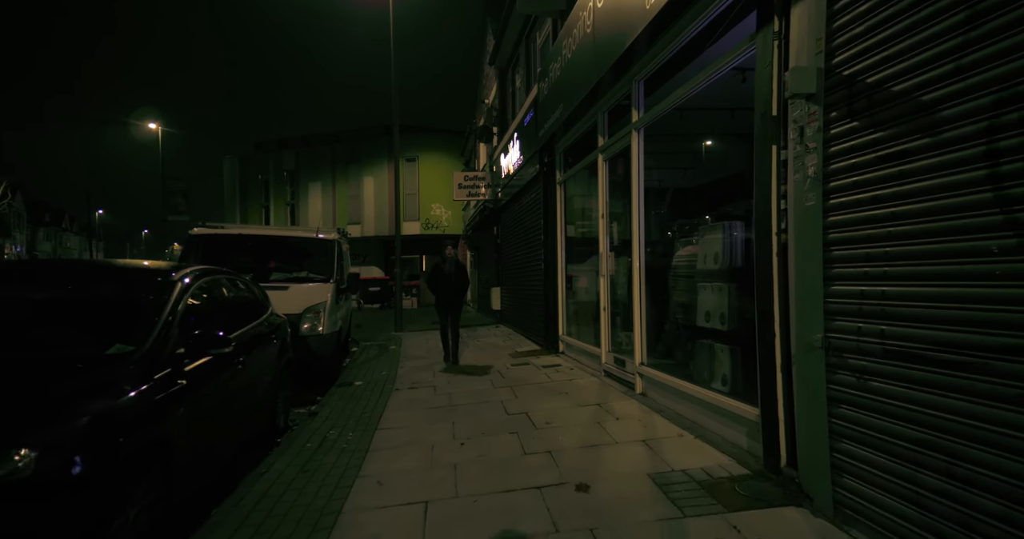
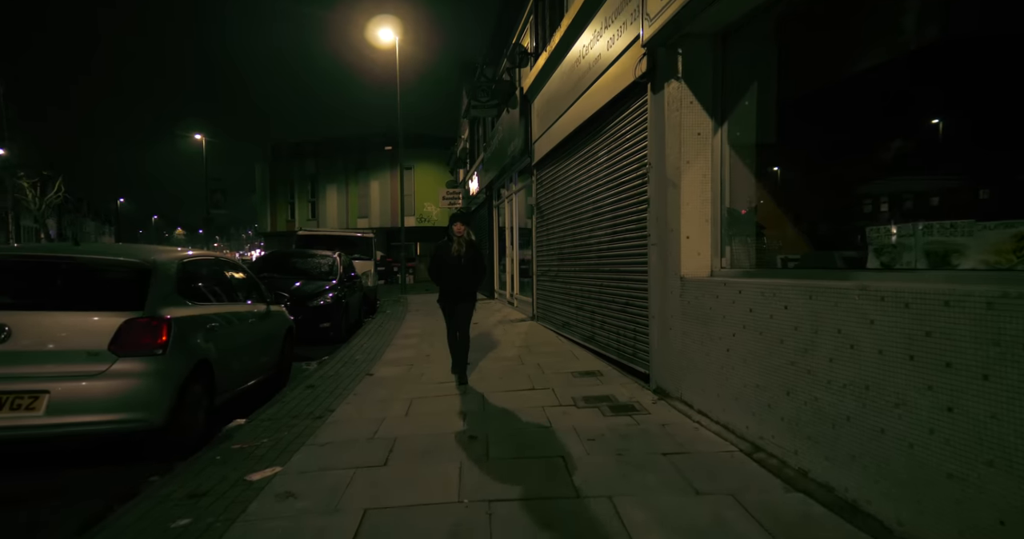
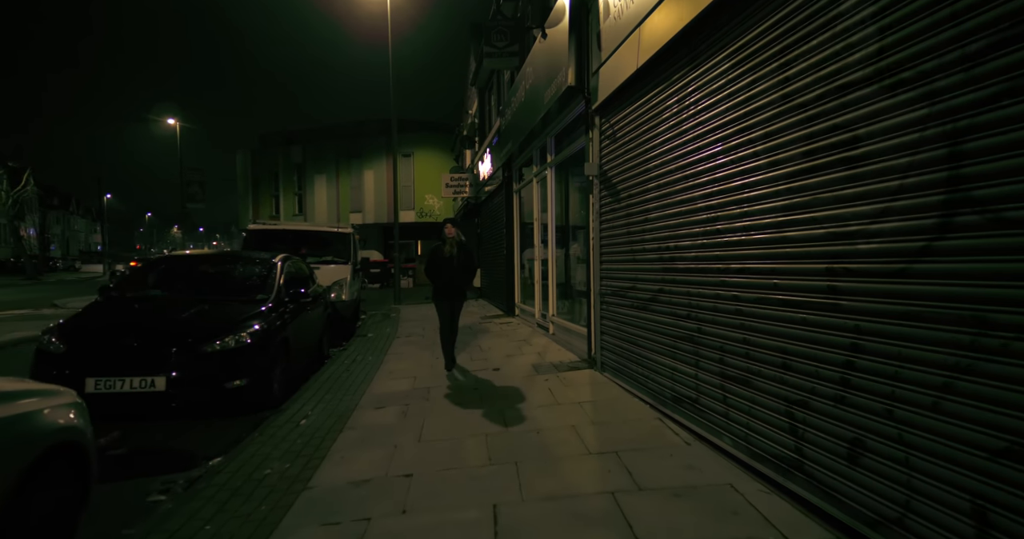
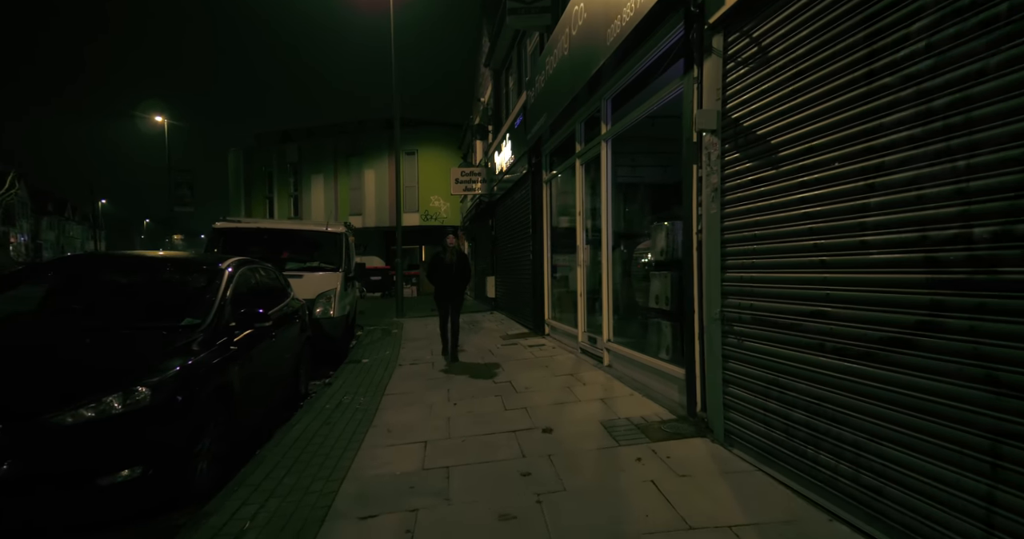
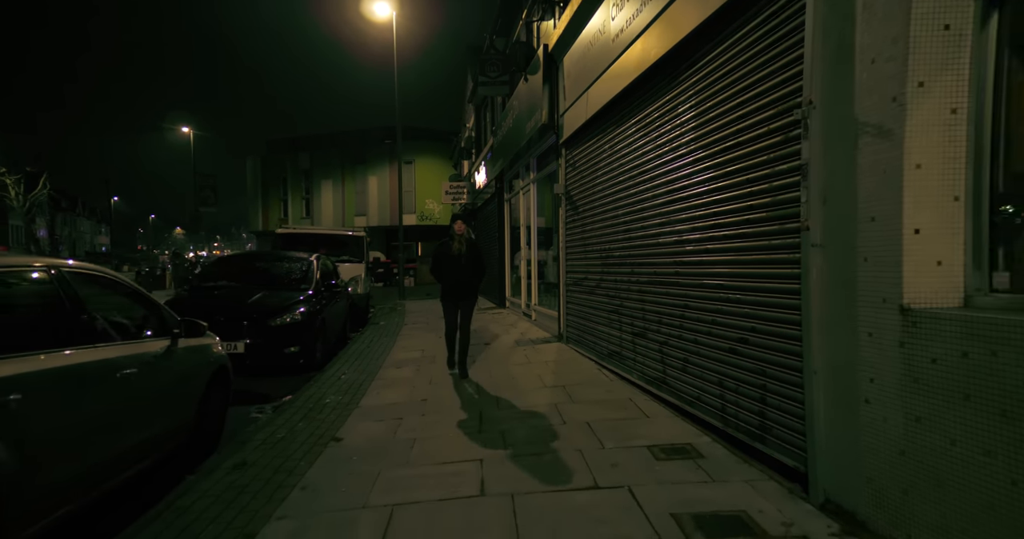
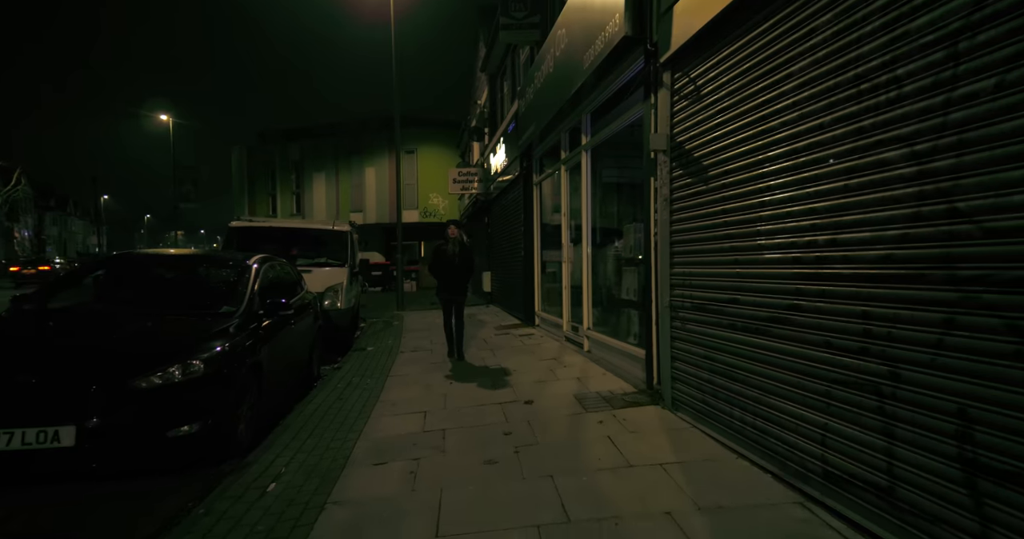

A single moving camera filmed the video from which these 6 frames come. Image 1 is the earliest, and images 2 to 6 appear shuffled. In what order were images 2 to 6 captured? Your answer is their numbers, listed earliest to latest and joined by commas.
4, 6, 3, 5, 2
